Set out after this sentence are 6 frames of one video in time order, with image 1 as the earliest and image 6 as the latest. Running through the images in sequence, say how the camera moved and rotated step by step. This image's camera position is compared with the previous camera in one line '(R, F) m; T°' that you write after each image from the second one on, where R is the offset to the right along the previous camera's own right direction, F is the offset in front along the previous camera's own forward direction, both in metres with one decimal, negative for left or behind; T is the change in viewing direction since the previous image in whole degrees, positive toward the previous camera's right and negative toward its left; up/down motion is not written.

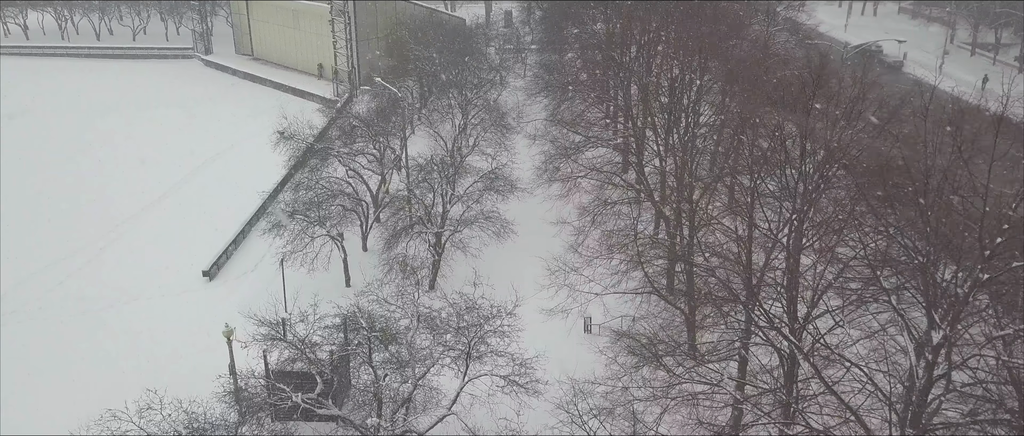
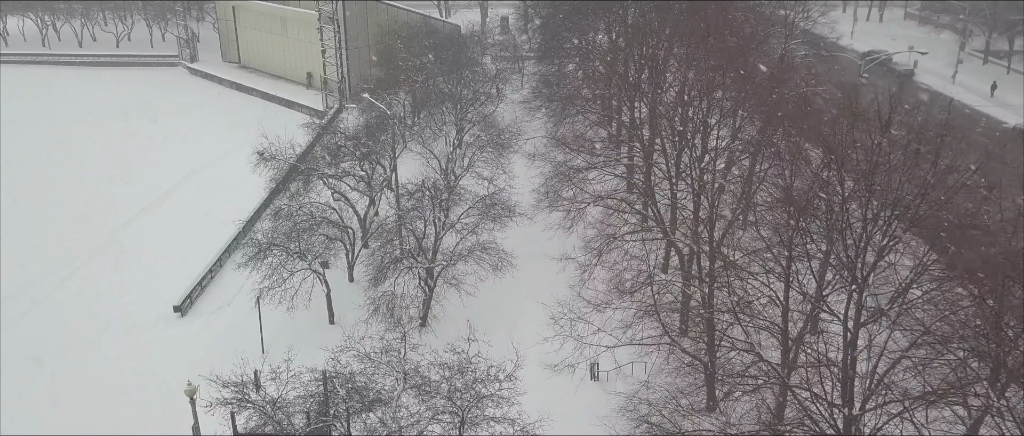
(-0.1, +2.5) m; 0°
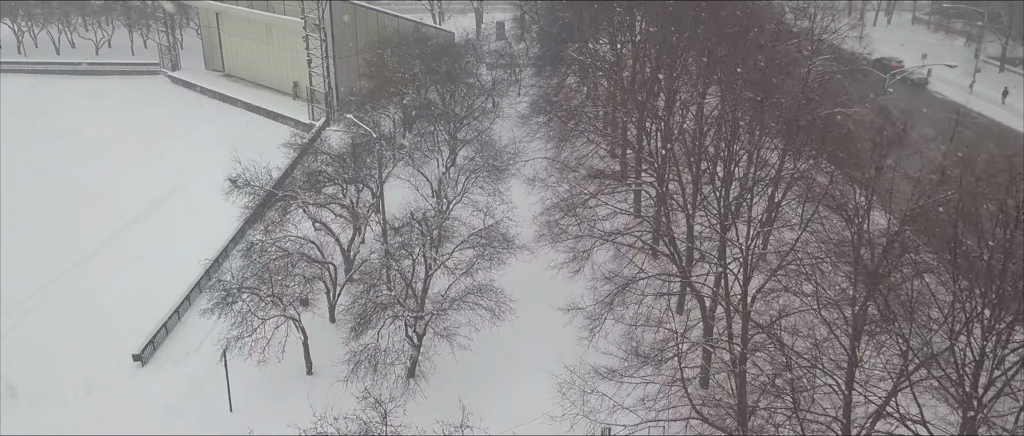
(-0.1, +3.0) m; 0°
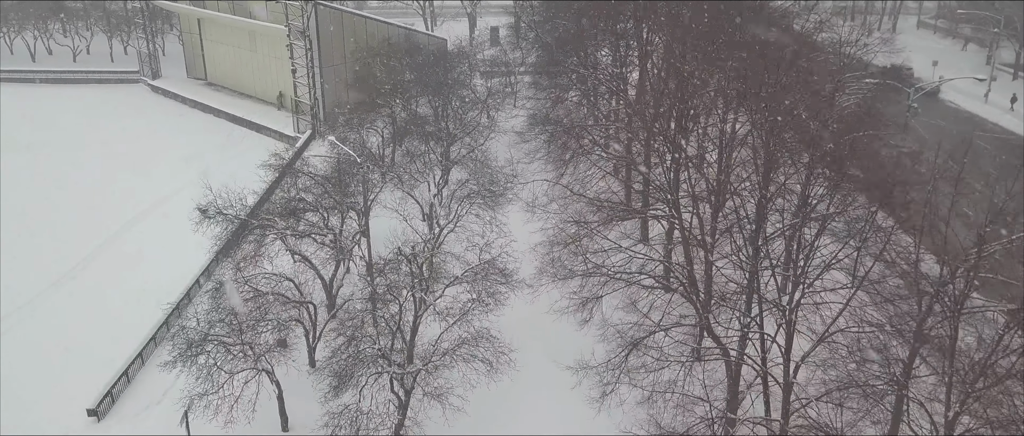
(-0.1, +2.7) m; 0°
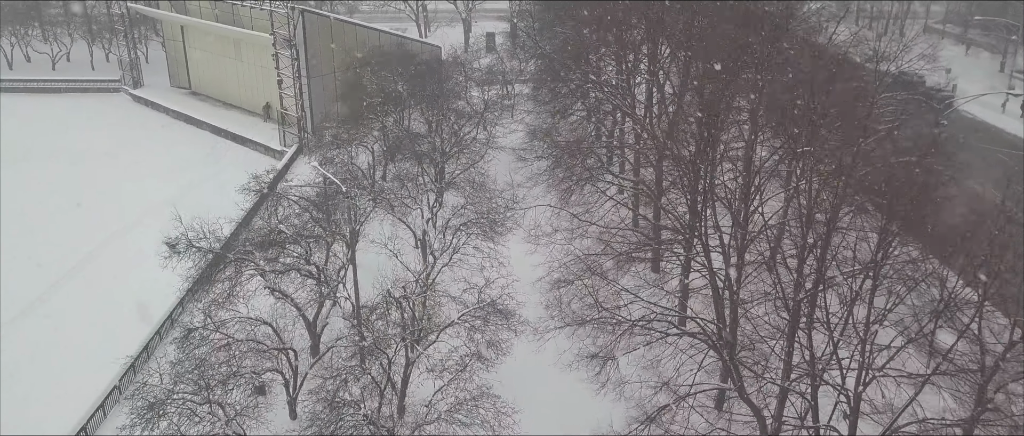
(-0.2, +2.6) m; 0°
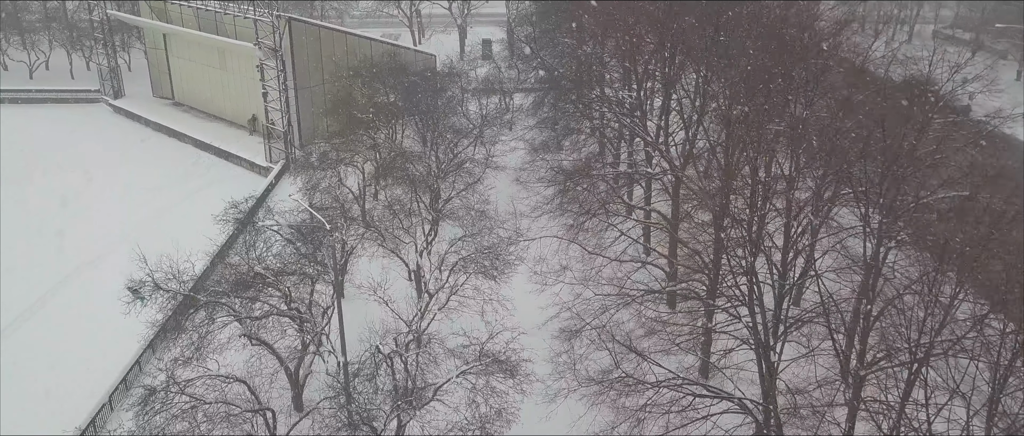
(-0.3, +2.7) m; 0°
